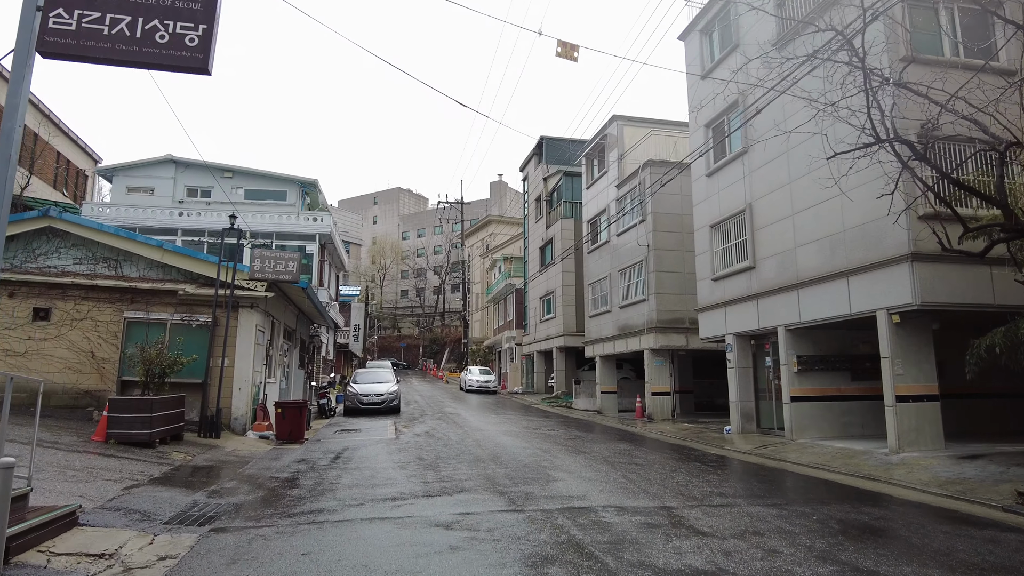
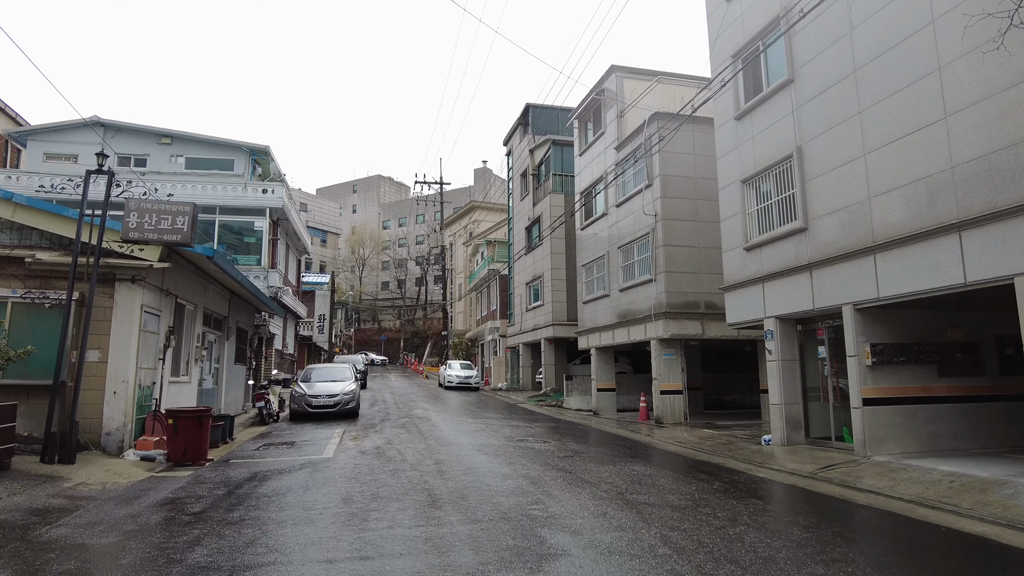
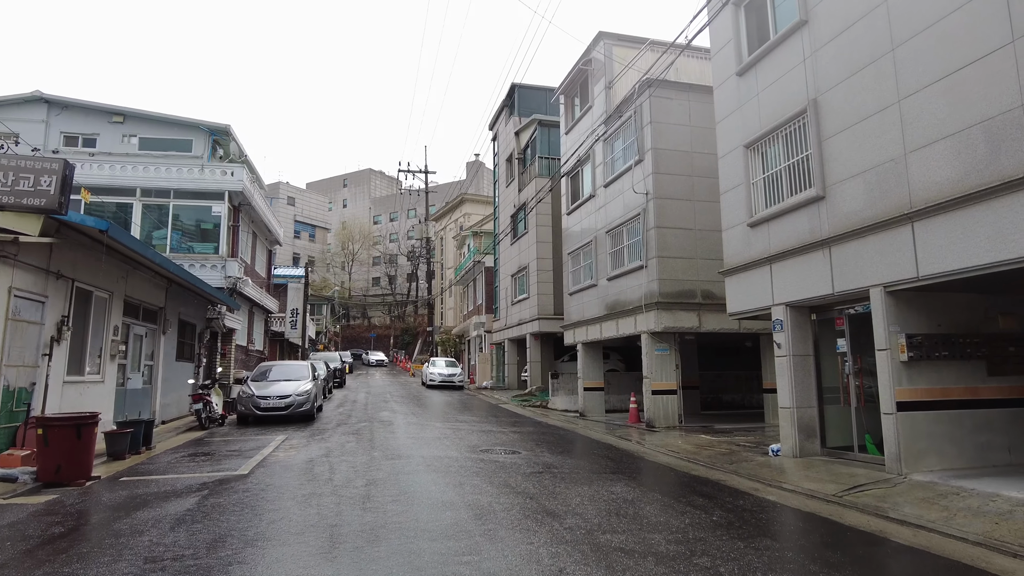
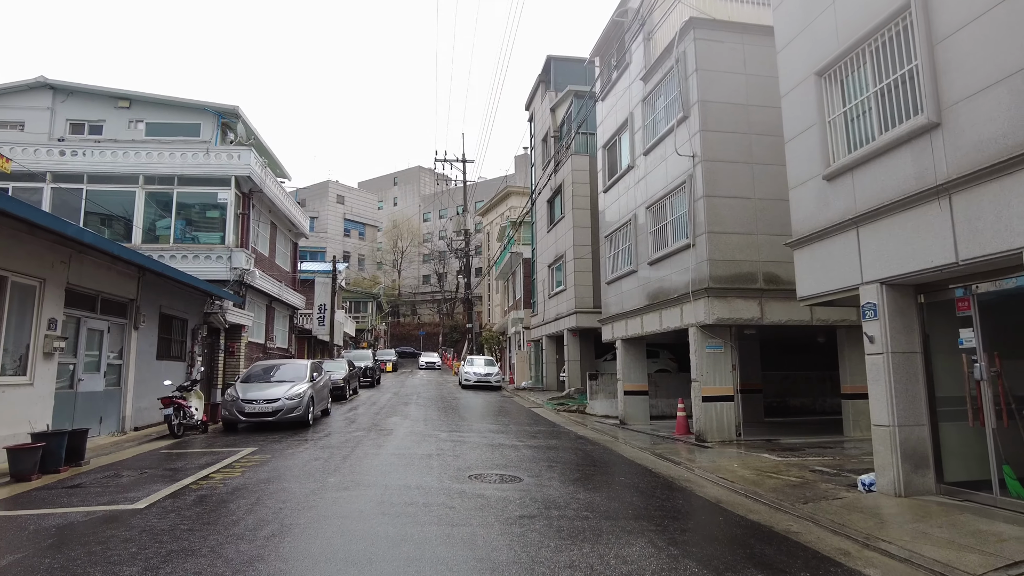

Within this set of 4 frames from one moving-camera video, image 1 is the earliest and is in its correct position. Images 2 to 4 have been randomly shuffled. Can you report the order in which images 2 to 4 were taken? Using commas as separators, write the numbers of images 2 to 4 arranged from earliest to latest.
2, 3, 4
